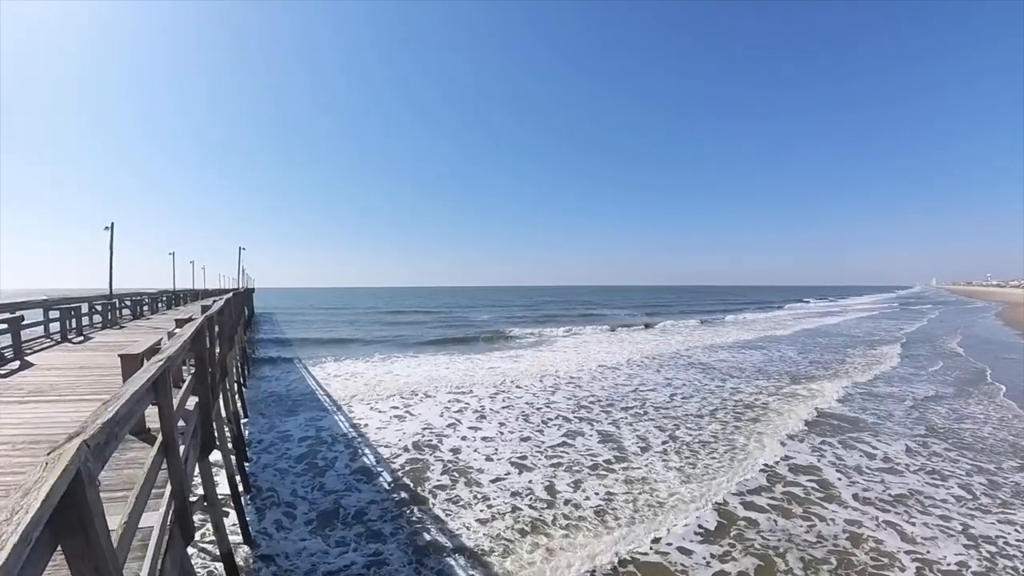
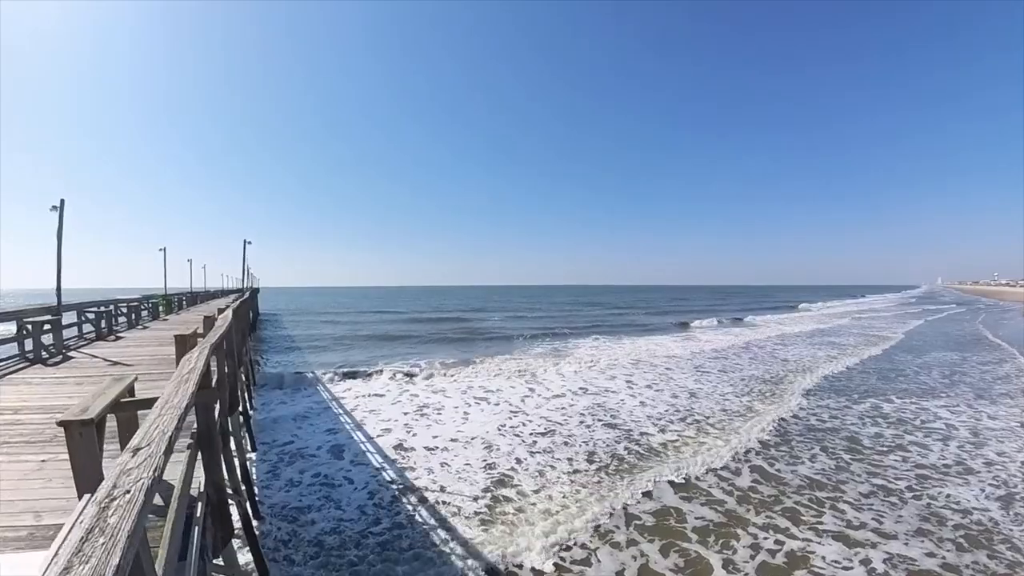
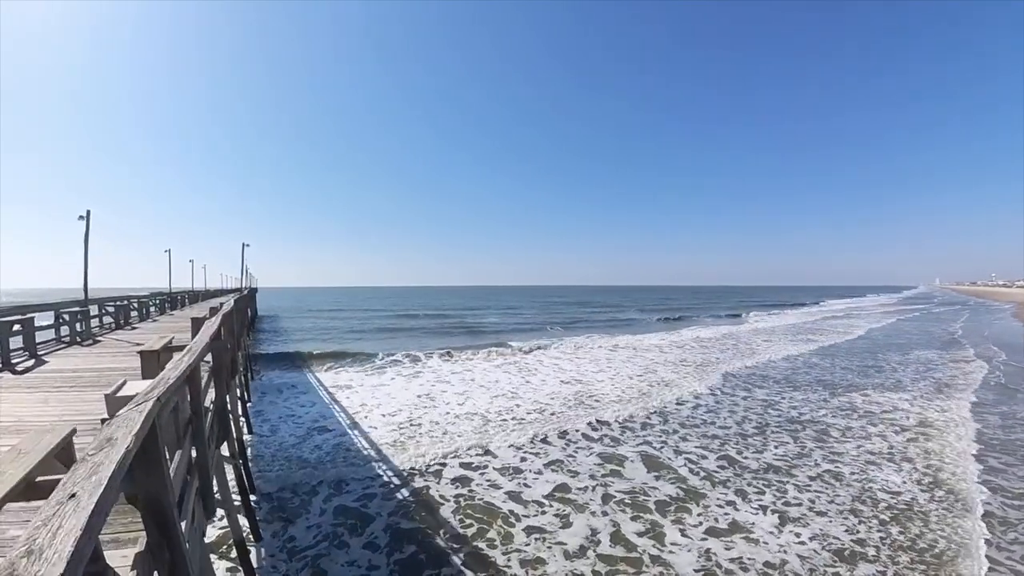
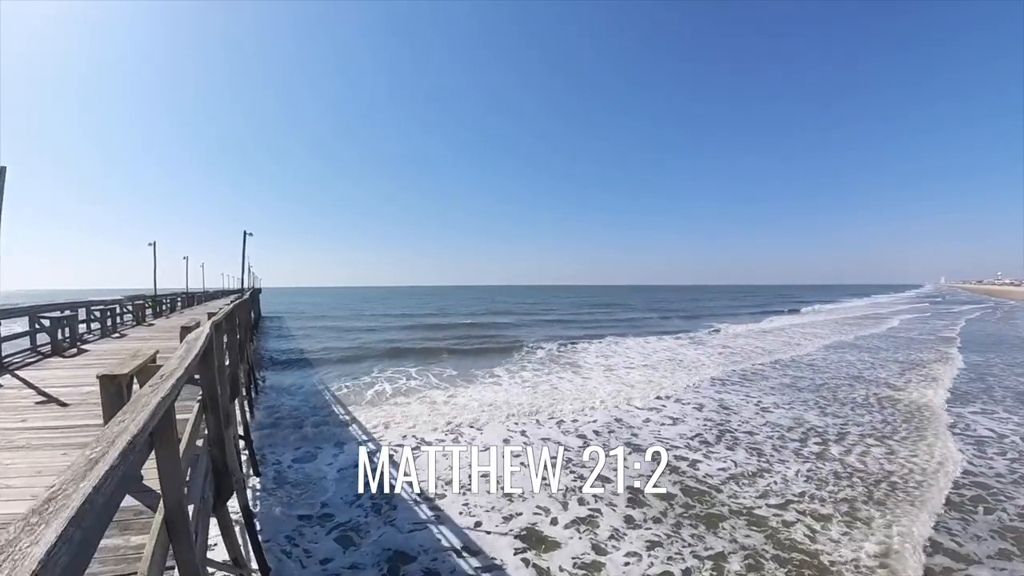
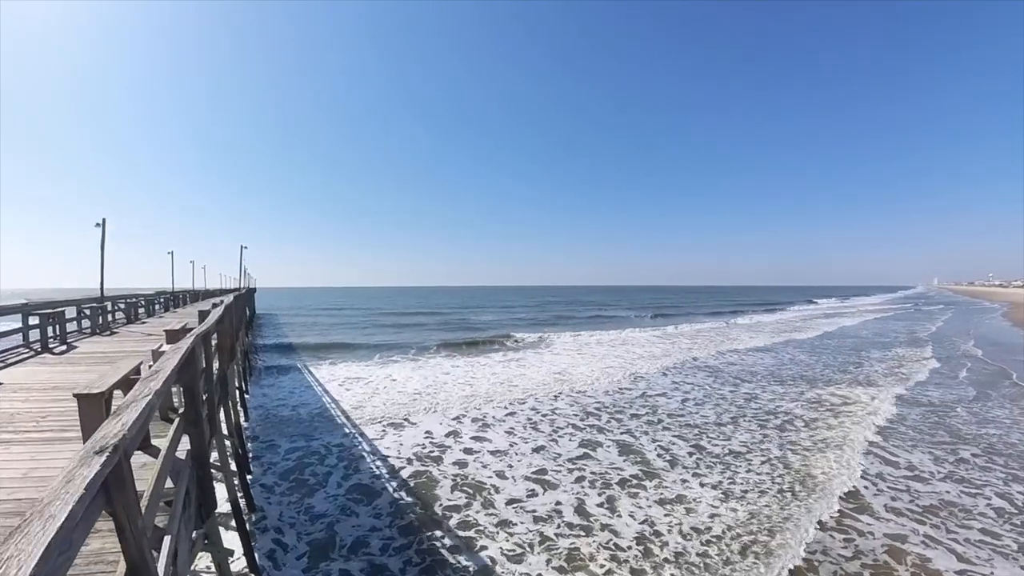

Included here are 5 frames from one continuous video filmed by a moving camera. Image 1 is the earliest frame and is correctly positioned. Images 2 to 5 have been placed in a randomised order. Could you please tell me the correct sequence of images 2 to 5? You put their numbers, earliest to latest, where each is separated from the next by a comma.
5, 3, 2, 4
